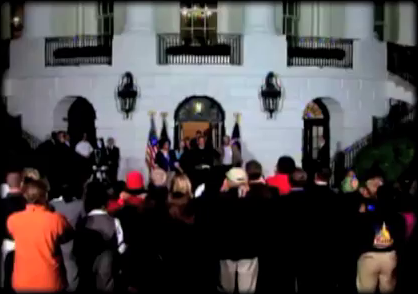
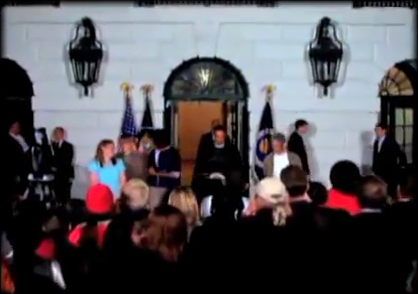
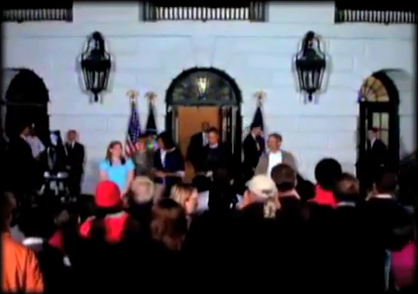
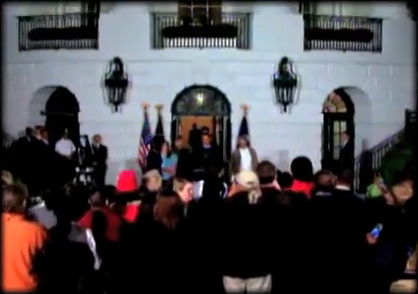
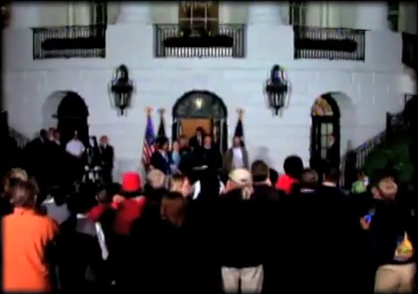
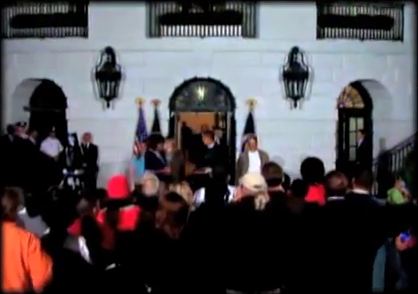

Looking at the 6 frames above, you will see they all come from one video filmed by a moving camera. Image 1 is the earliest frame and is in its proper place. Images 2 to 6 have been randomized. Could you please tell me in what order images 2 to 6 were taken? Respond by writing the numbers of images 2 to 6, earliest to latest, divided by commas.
5, 4, 6, 3, 2
